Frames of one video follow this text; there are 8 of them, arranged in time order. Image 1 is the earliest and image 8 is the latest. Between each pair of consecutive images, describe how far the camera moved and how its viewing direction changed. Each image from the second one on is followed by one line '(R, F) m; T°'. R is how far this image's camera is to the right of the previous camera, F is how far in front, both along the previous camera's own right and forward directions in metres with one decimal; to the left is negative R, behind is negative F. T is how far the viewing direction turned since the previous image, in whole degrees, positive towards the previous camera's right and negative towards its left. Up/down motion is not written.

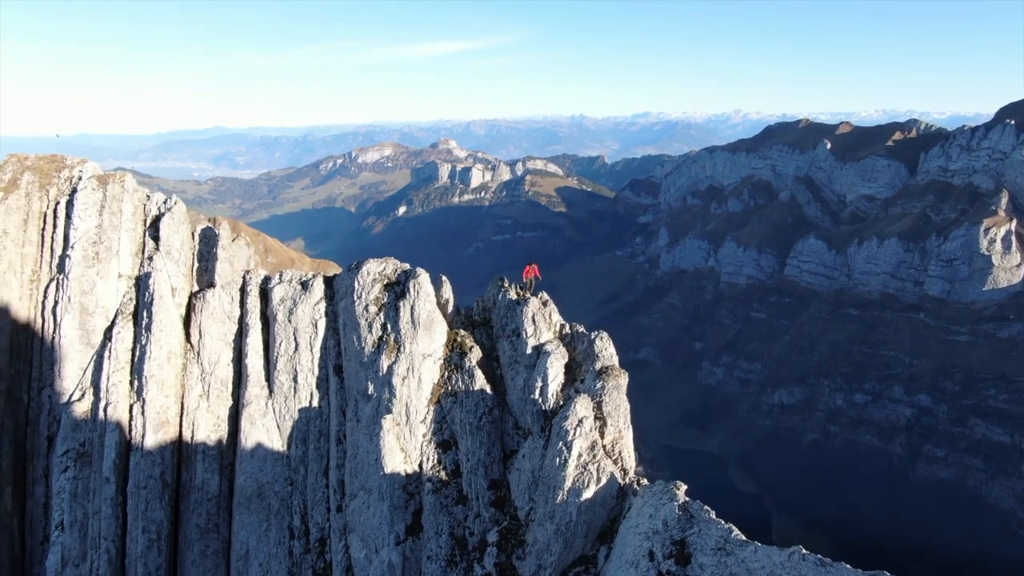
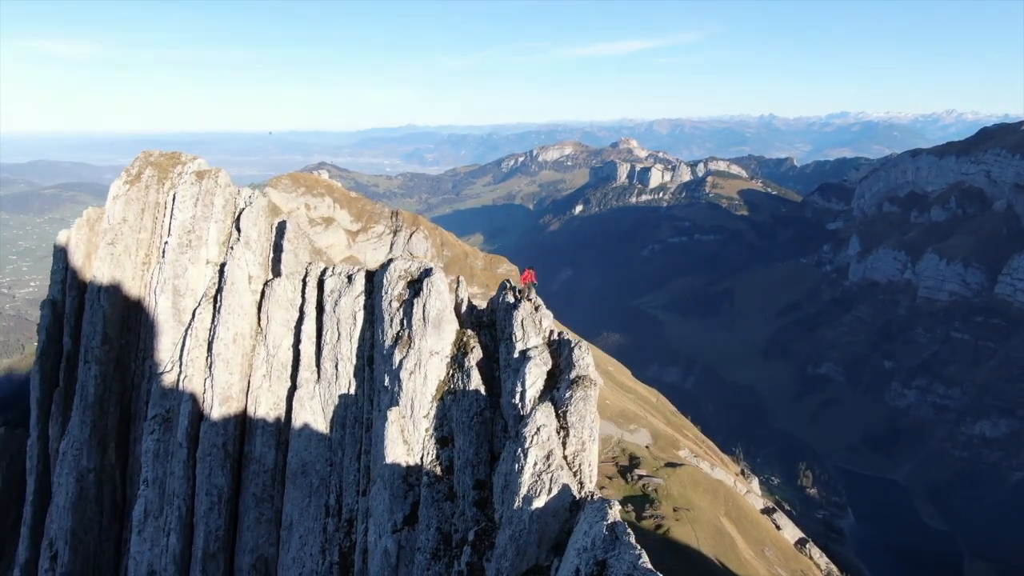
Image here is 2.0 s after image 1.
(+5.4, +0.5) m; -13°
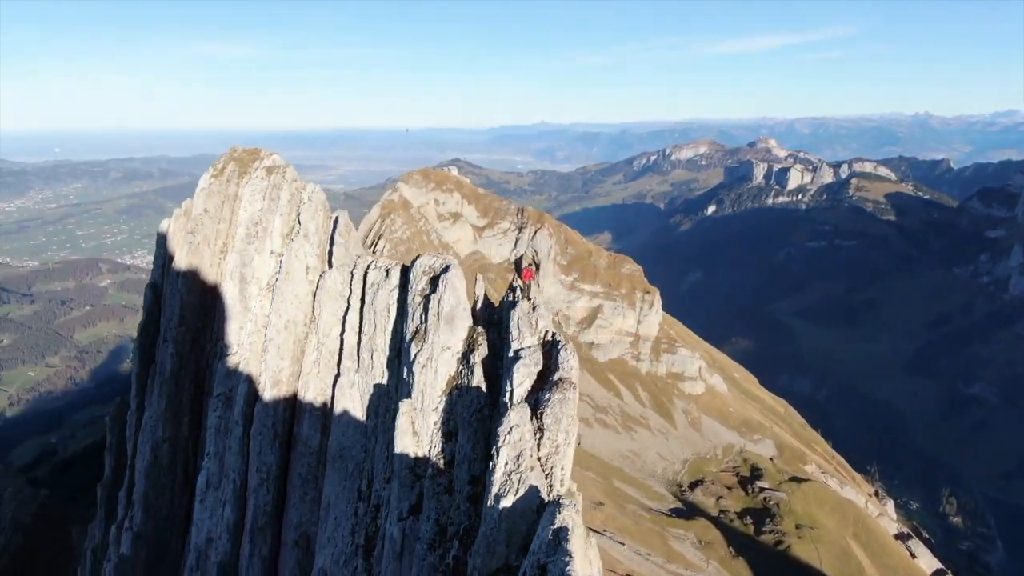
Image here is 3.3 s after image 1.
(+3.8, +0.2) m; -9°
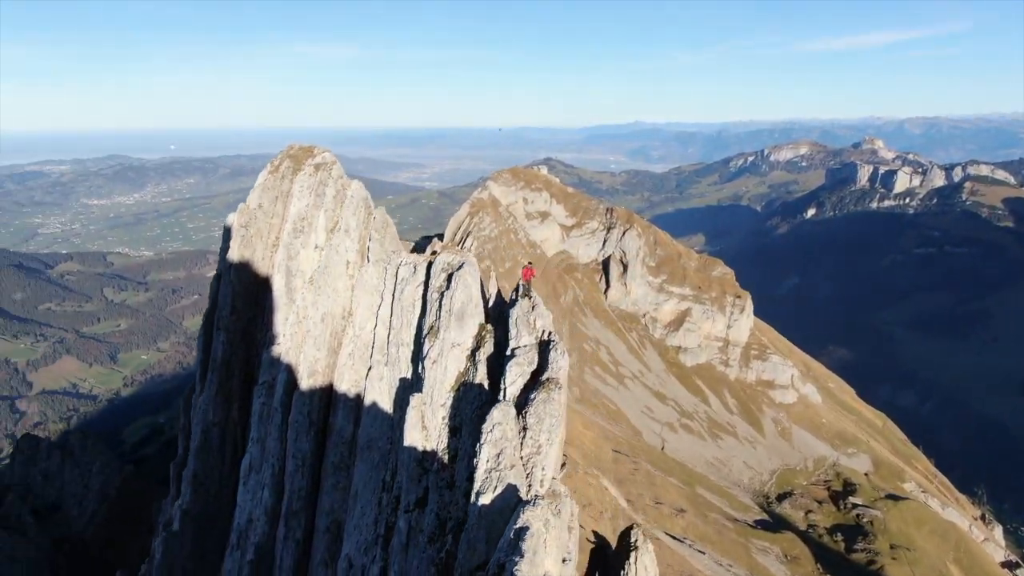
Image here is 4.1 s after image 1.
(+2.7, +0.1) m; -7°
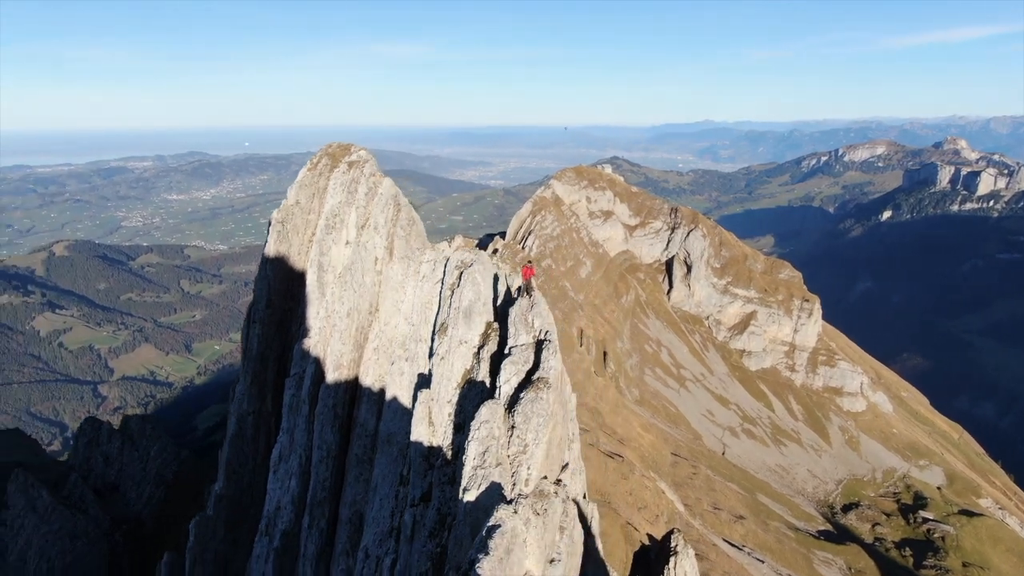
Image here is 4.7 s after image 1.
(+1.9, 0.0) m; -5°
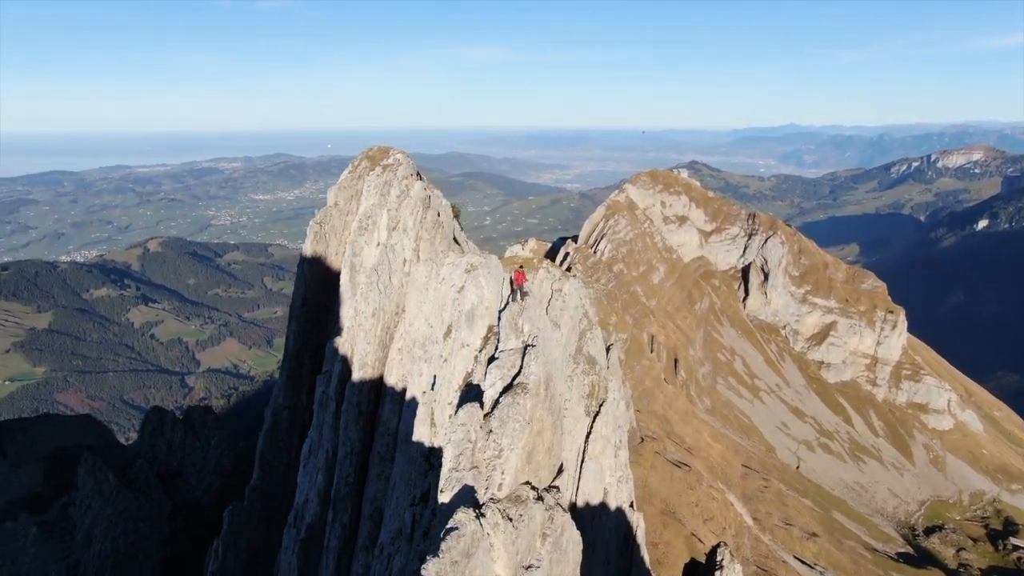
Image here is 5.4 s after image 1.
(+2.5, +0.1) m; -6°
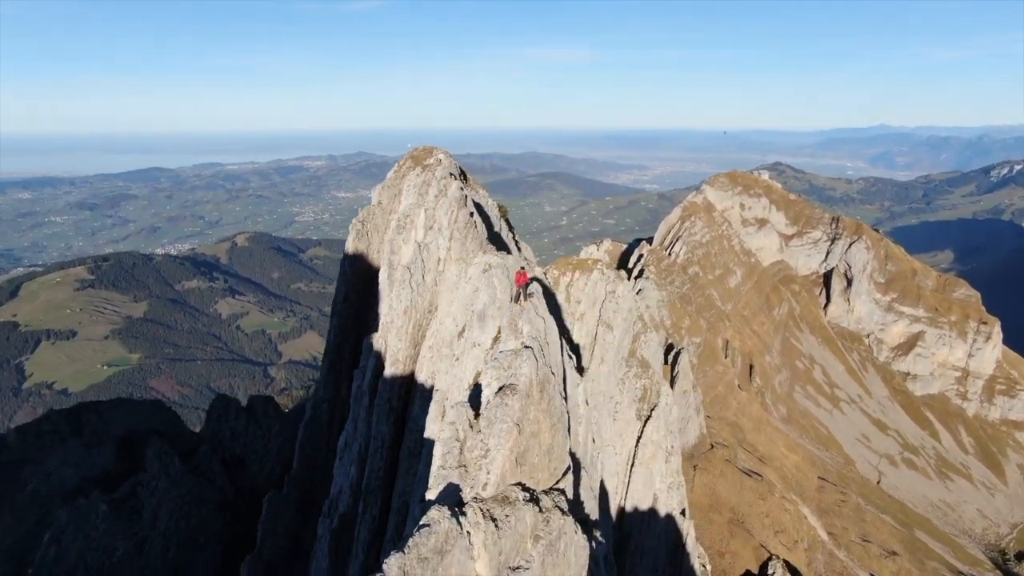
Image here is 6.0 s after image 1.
(+2.2, +0.1) m; -6°
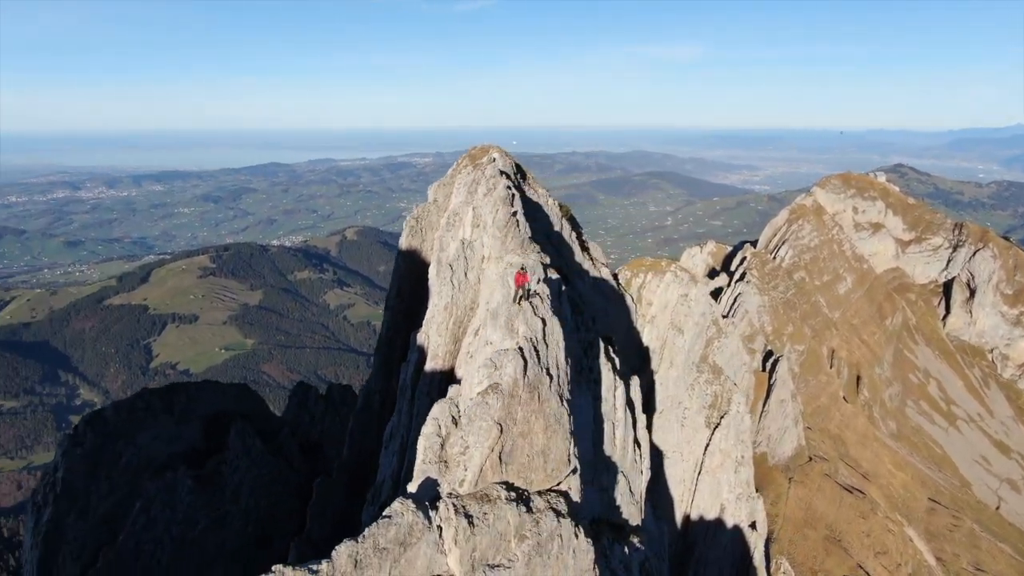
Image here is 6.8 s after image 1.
(+3.1, +0.1) m; -7°
